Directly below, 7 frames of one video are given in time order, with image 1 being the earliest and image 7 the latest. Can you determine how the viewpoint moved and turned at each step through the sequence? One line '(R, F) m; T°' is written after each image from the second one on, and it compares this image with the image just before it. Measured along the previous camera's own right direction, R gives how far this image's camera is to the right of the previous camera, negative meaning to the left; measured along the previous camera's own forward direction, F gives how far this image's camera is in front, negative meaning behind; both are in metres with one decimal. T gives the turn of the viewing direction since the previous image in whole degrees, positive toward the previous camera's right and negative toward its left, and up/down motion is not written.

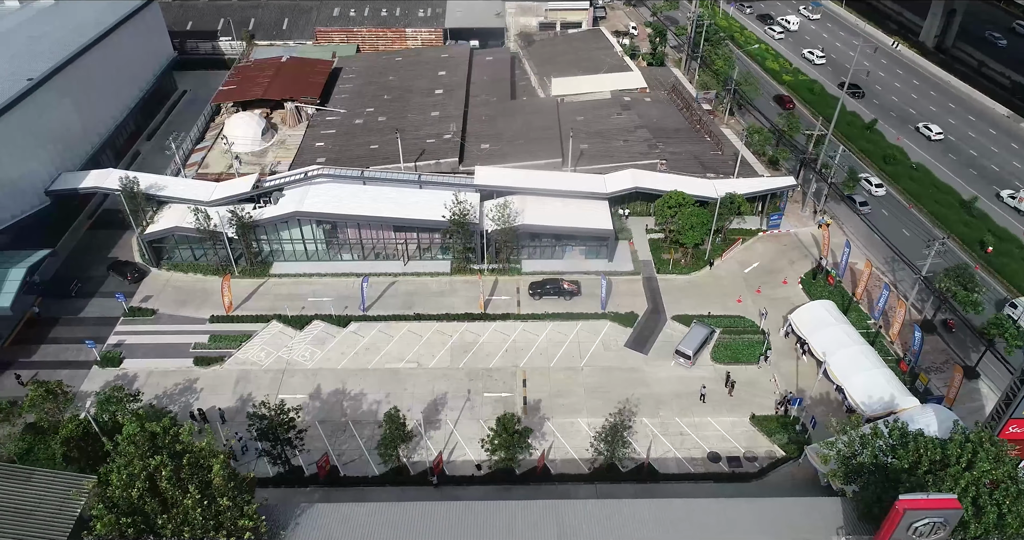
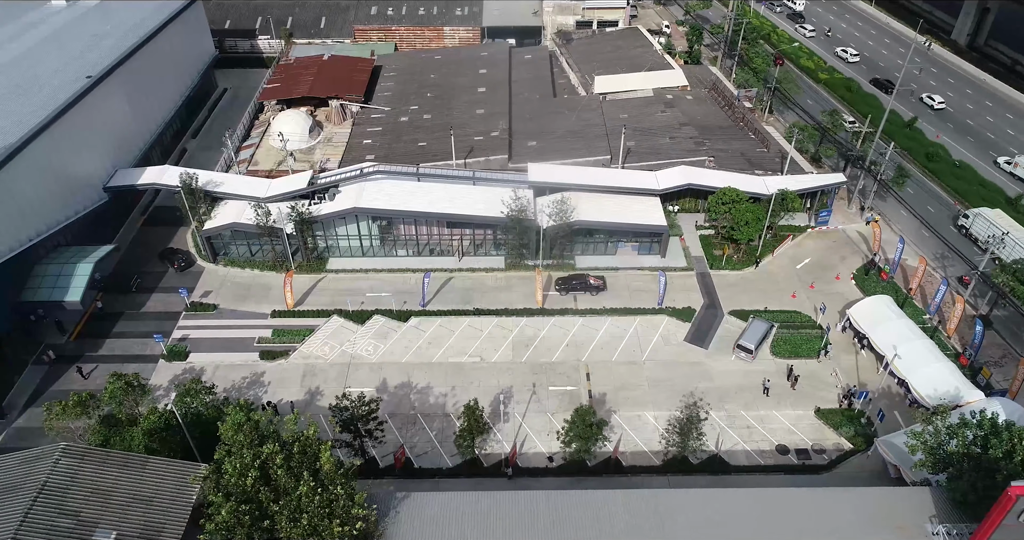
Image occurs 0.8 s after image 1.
(-2.9, -0.5) m; 0°
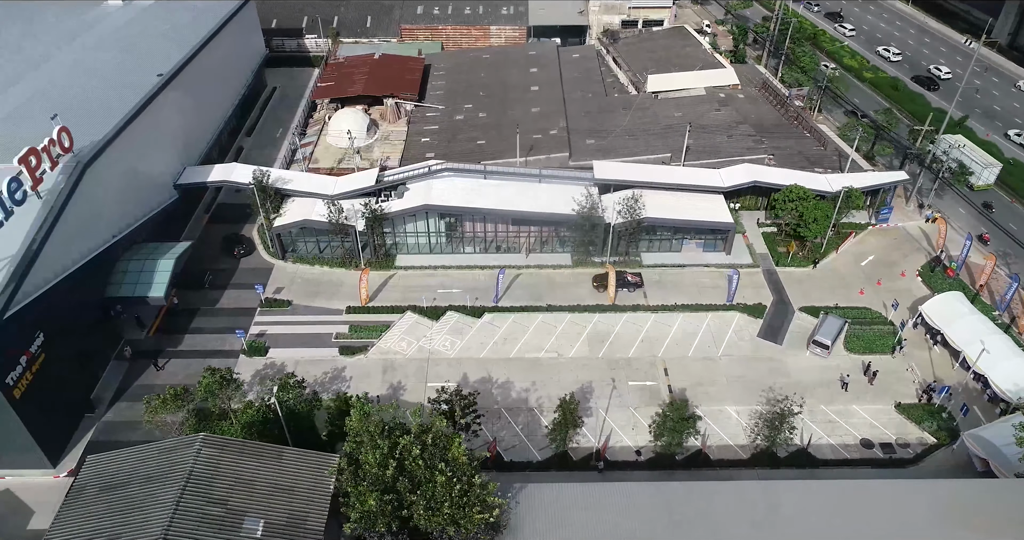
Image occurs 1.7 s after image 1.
(-3.7, -0.4) m; 0°
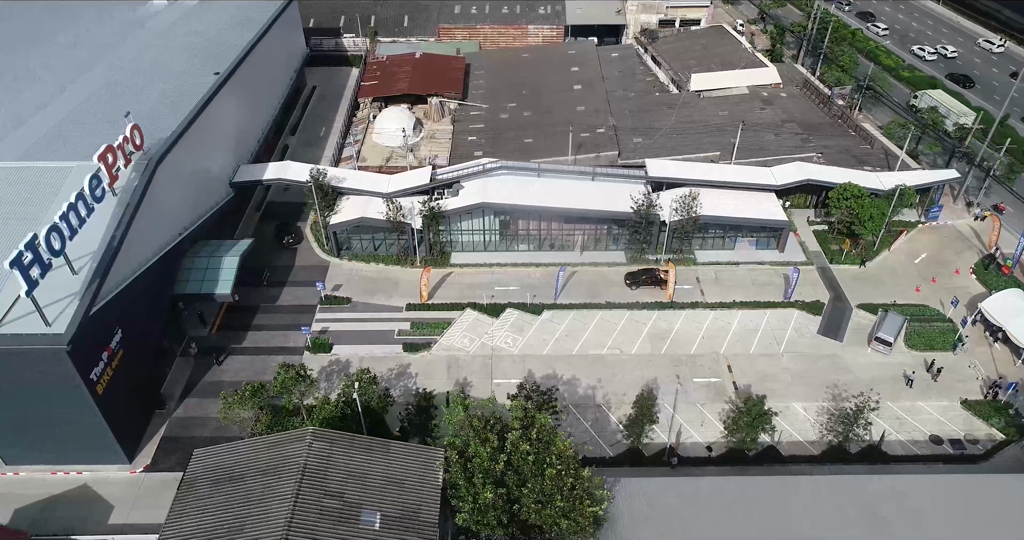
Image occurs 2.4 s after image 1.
(-3.0, -0.2) m; 0°
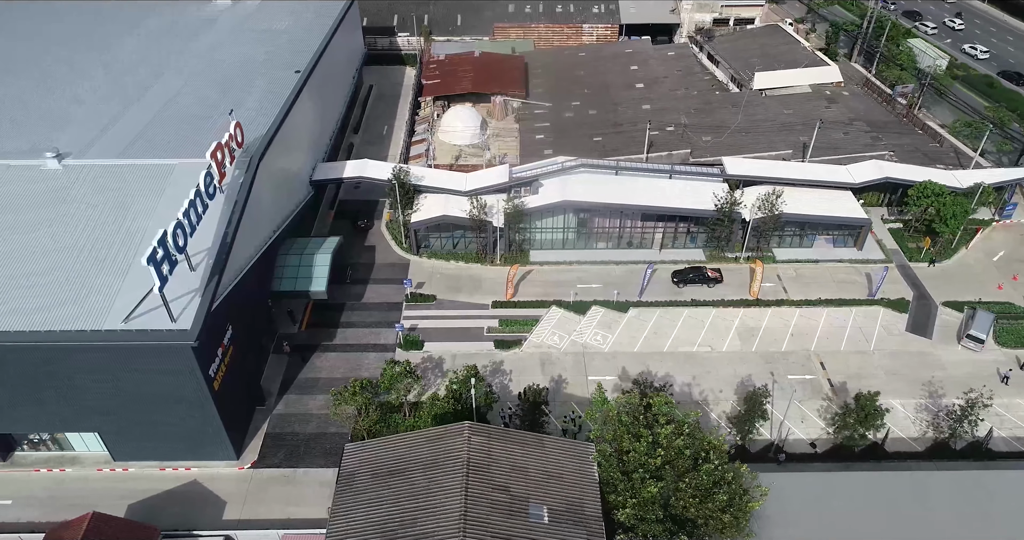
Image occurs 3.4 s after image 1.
(-4.4, -0.1) m; 0°
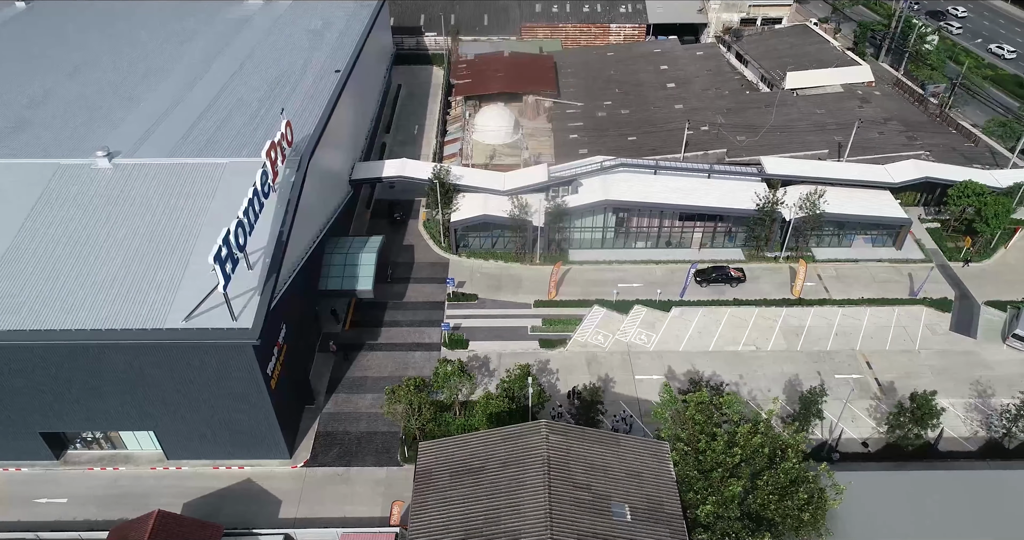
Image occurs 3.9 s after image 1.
(-2.1, 0.0) m; 0°
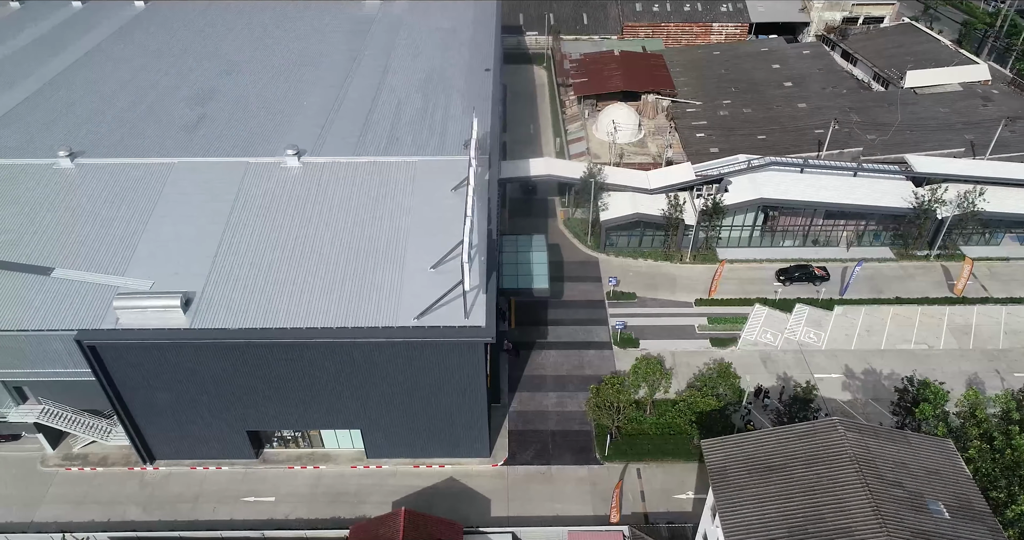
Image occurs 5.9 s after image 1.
(-8.2, +0.1) m; 0°
